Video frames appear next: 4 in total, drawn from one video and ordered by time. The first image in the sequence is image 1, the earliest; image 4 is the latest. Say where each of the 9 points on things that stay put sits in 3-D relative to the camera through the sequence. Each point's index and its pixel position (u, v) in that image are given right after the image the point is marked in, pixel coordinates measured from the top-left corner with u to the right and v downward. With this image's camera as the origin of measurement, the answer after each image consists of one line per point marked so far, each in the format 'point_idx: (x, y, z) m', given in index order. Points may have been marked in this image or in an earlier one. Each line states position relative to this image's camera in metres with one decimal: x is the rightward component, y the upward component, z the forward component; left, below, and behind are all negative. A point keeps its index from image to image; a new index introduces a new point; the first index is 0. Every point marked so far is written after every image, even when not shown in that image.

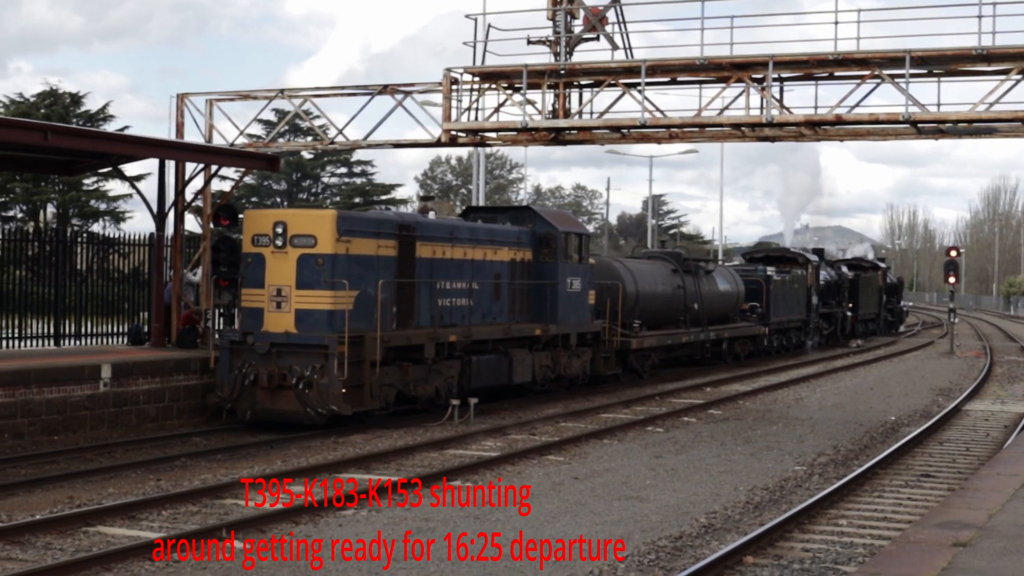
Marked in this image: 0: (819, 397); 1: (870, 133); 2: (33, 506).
0: (+6.2, -2.0, +18.7) m
1: (+5.9, +2.4, +15.4) m
2: (-4.7, -2.2, +9.5) m
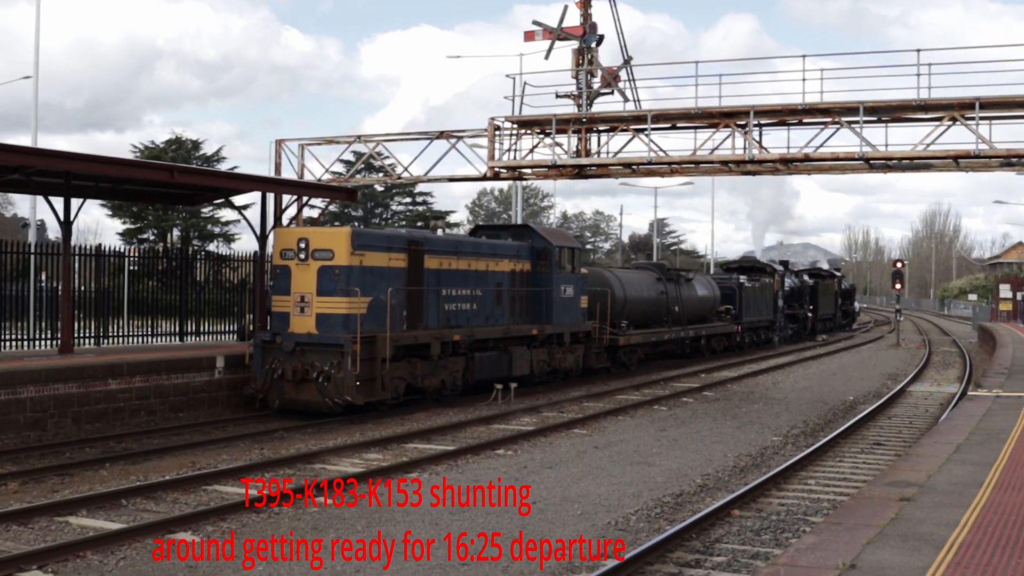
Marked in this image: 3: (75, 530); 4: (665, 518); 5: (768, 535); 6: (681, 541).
0: (+6.5, -2.1, +20.8) m
1: (+6.2, +2.3, +17.5) m
2: (-4.3, -2.3, +11.5) m
3: (-4.4, -2.4, +9.2) m
4: (+1.6, -2.5, +9.9) m
5: (+2.6, -2.5, +9.5) m
6: (+1.6, -2.5, +9.2) m
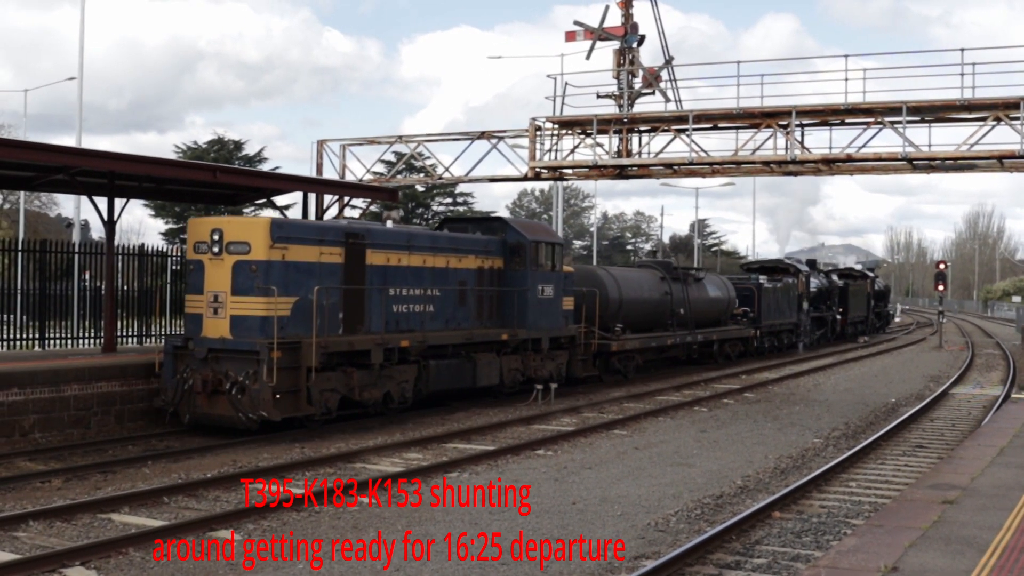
0: (+7.1, -2.1, +20.7) m
1: (+6.8, +2.3, +17.3) m
2: (-3.9, -2.2, +11.6) m
3: (-4.0, -2.4, +9.3) m
4: (+2.1, -2.5, +9.9) m
5: (+3.0, -2.5, +9.4) m
6: (+2.1, -2.5, +9.2) m
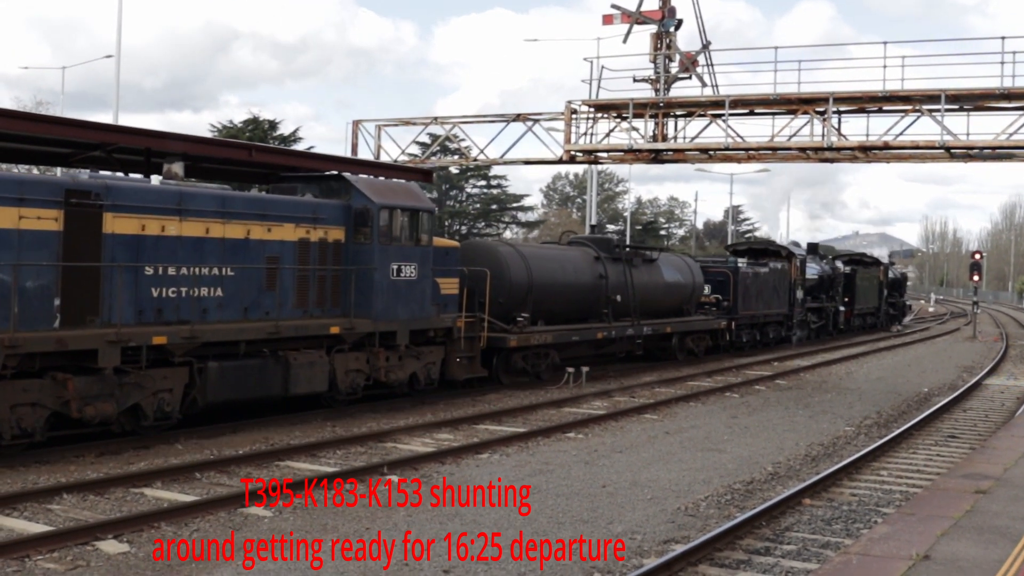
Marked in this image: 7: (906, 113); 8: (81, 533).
0: (+7.6, -2.0, +20.6) m
1: (+7.3, +2.4, +17.2) m
2: (-3.5, -2.0, +11.7) m
3: (-3.6, -2.2, +9.4) m
4: (+2.4, -2.3, +9.9) m
5: (+3.3, -2.4, +9.4) m
6: (+2.4, -2.4, +9.1) m
7: (+7.7, +3.4, +18.2) m
8: (-3.7, -2.1, +8.0) m
